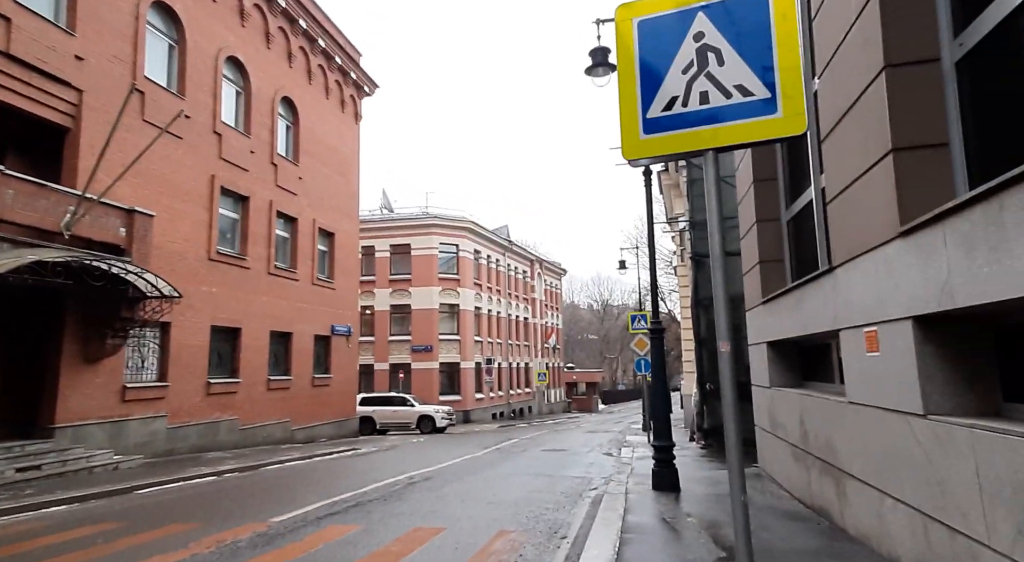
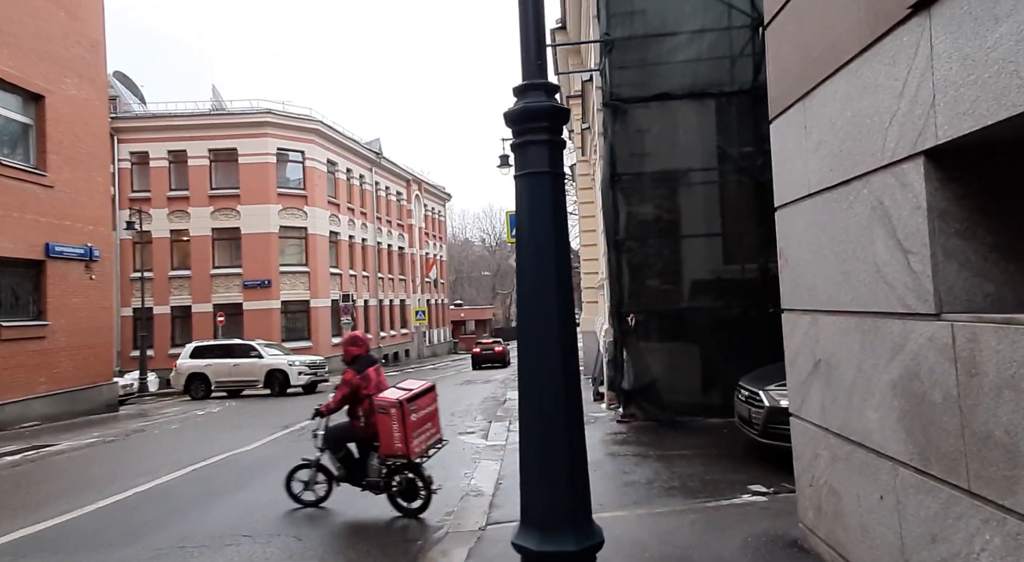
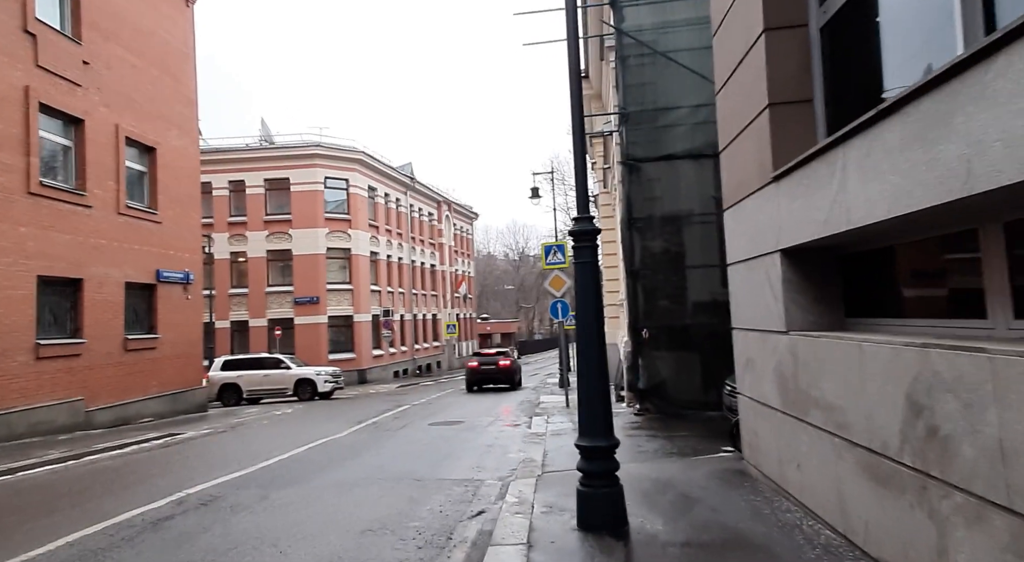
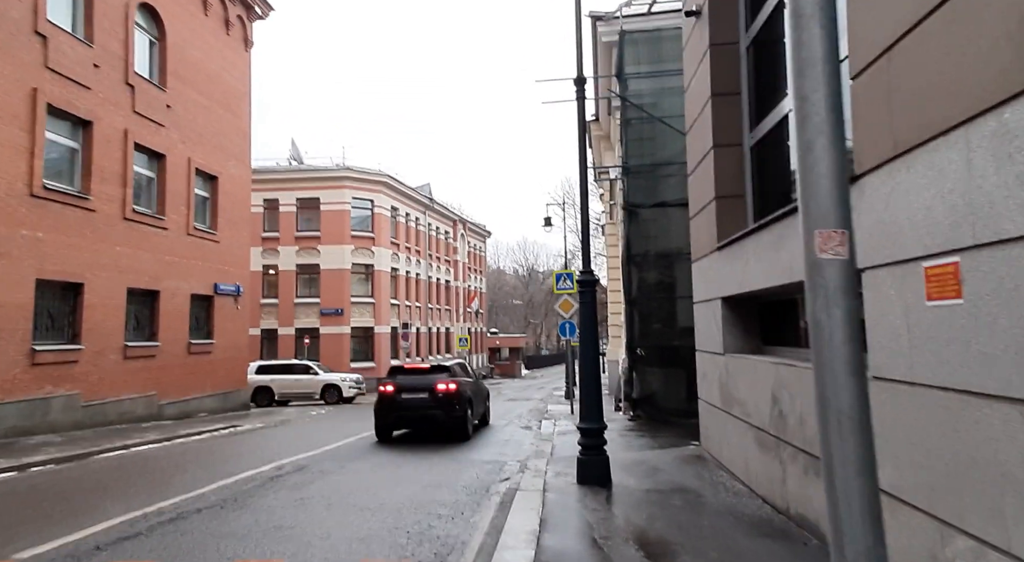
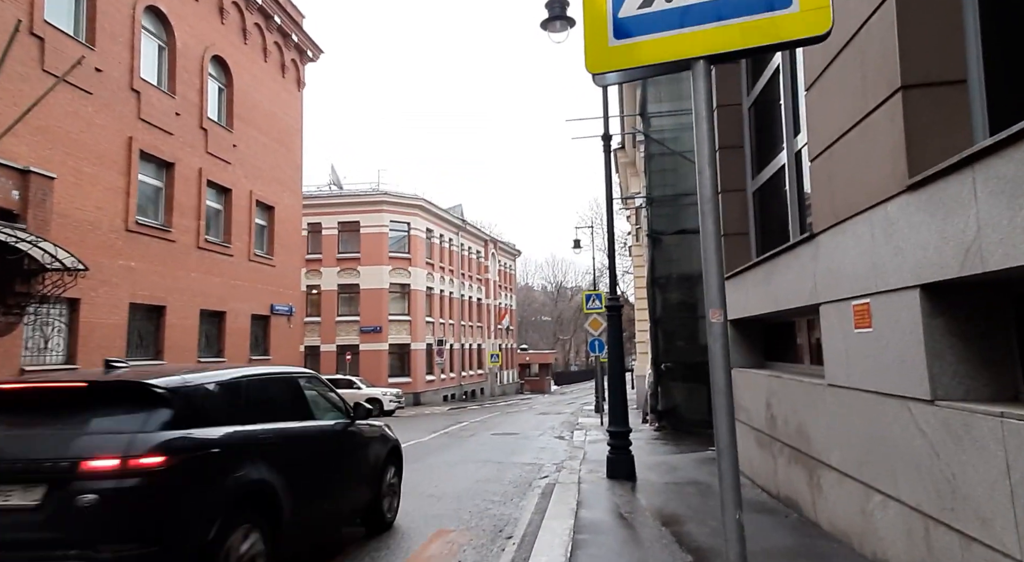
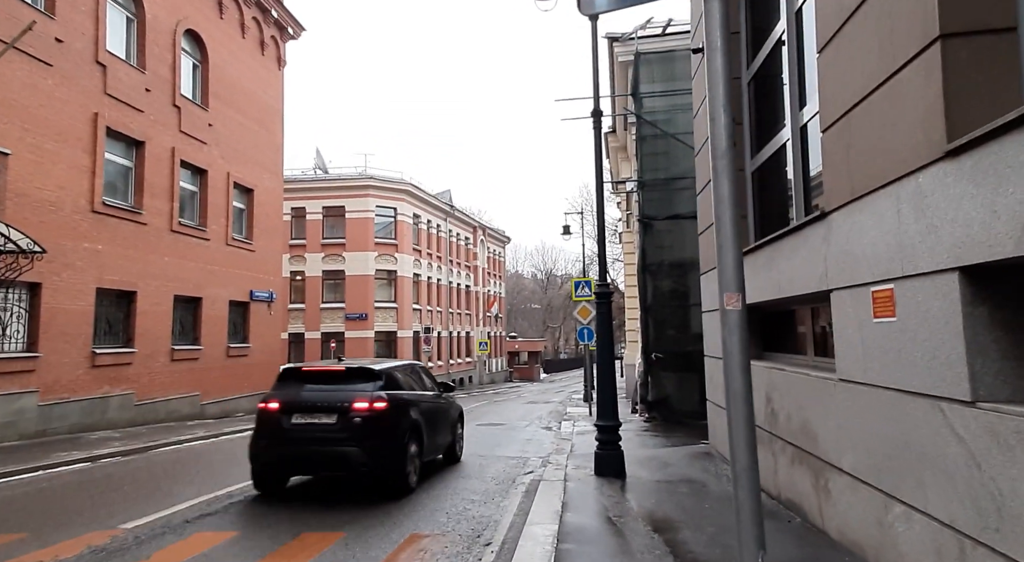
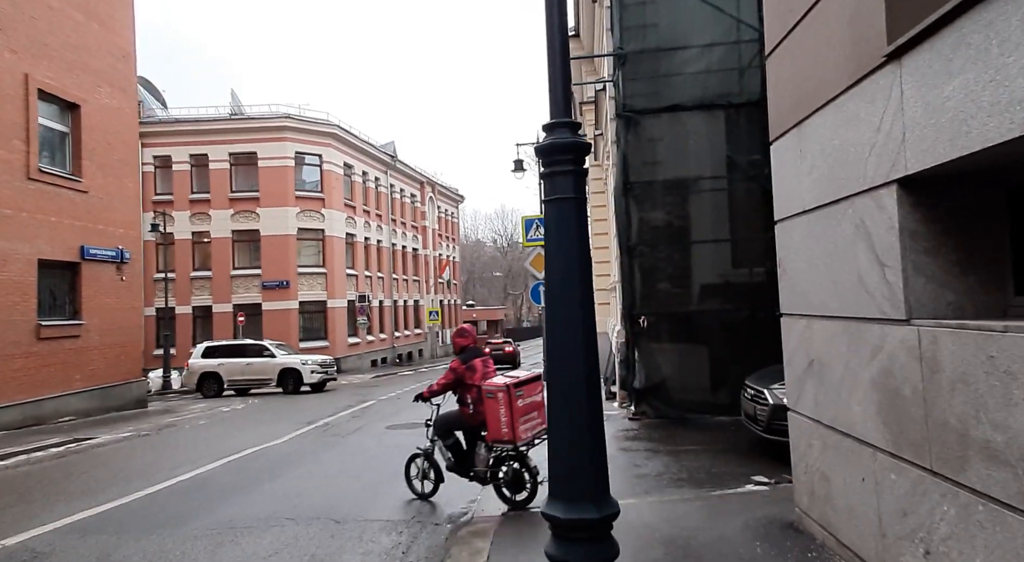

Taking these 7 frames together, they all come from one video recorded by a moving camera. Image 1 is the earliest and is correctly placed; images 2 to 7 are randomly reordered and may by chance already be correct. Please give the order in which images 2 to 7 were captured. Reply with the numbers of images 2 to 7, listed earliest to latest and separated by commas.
5, 6, 4, 3, 7, 2
